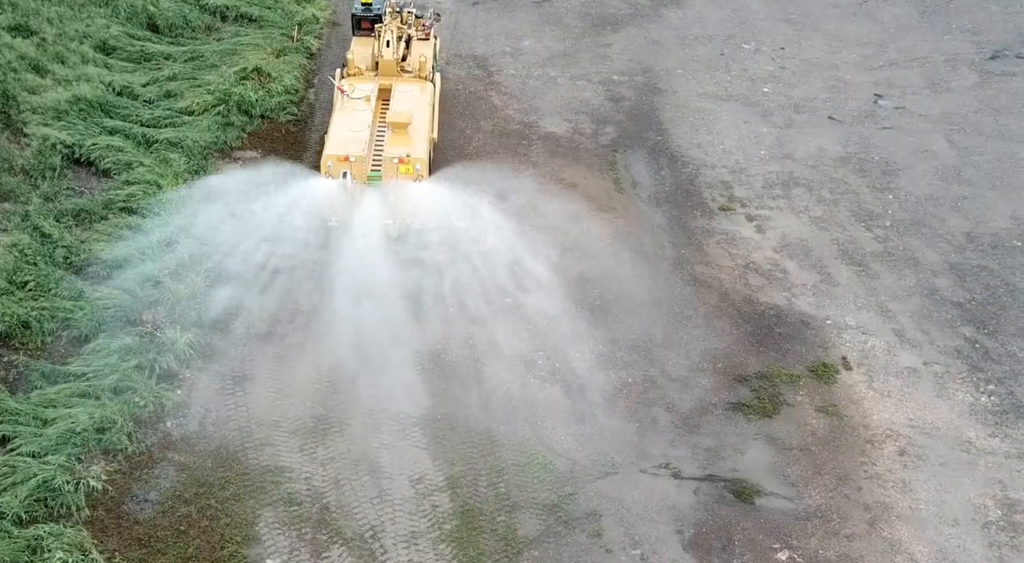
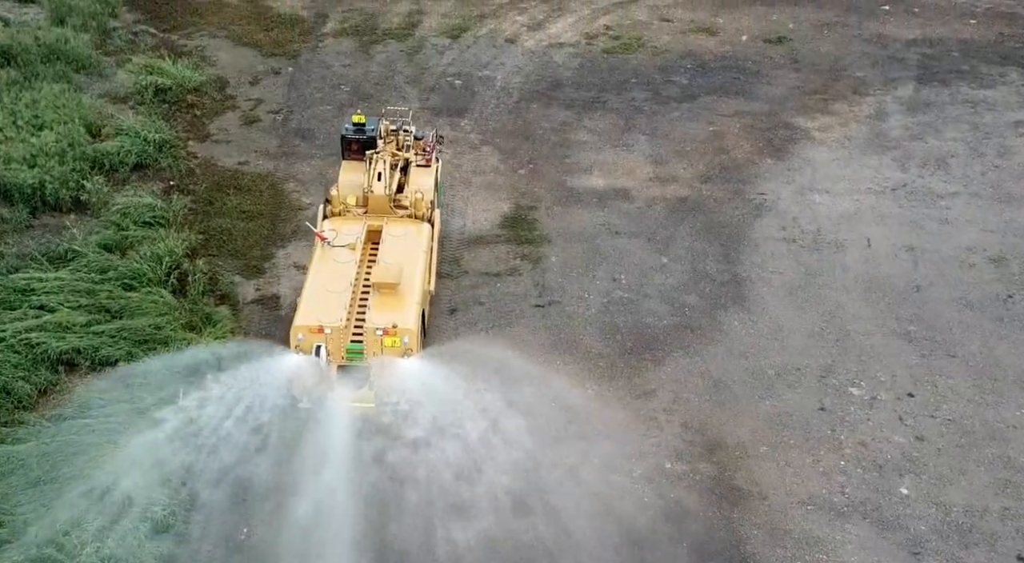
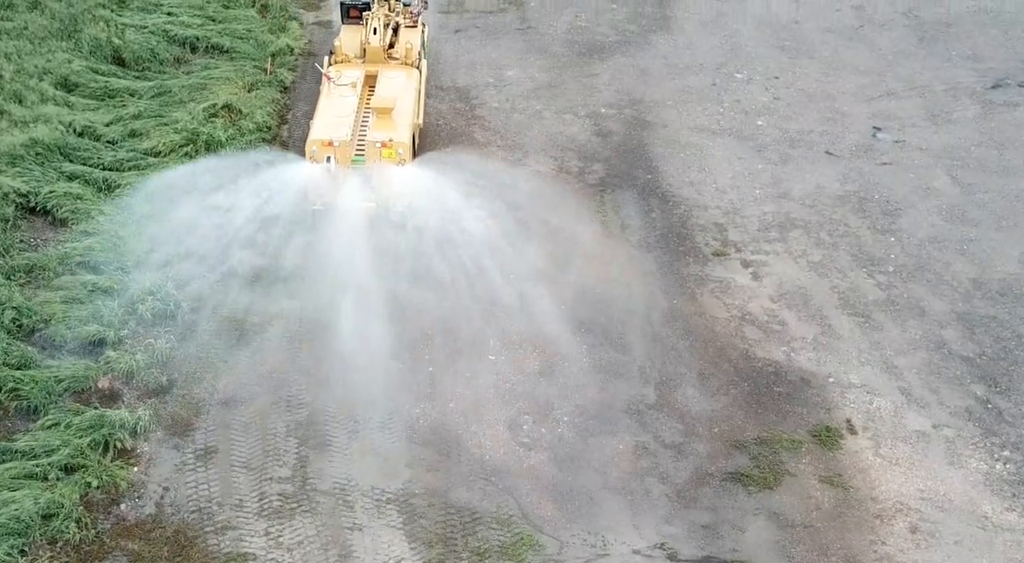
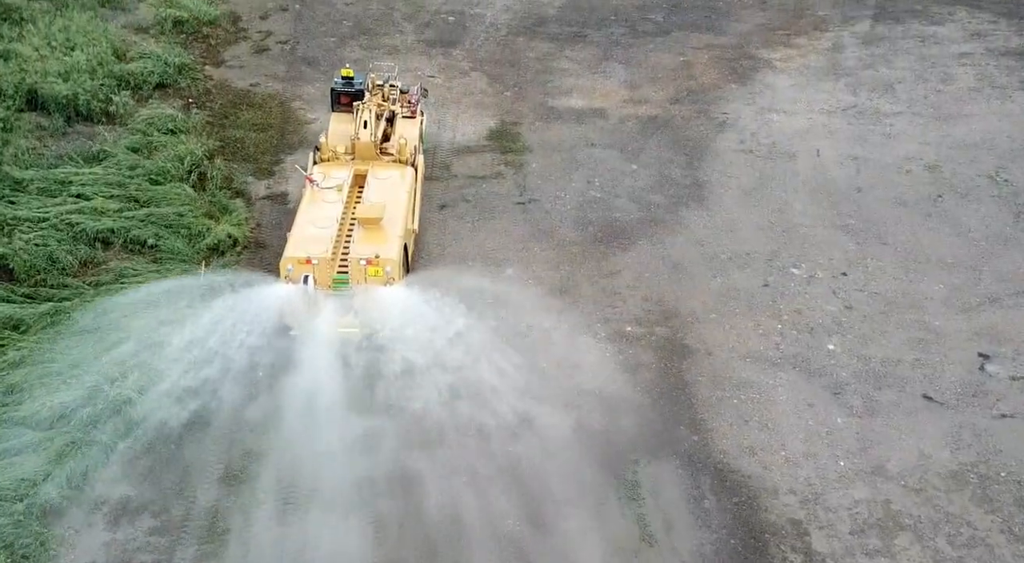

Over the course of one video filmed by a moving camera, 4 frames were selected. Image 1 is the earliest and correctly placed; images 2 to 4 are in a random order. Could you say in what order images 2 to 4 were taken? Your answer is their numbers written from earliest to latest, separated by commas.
3, 4, 2
